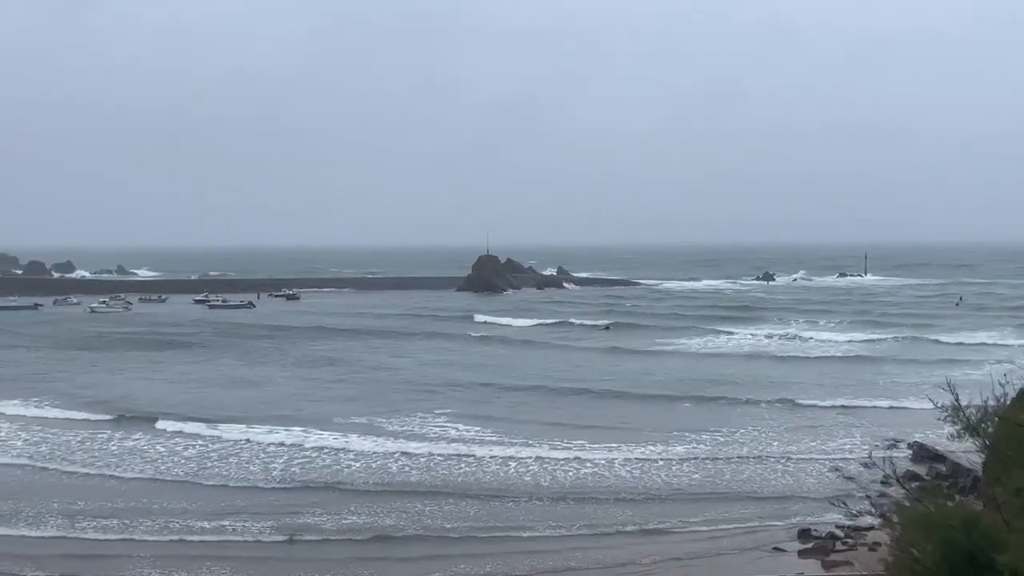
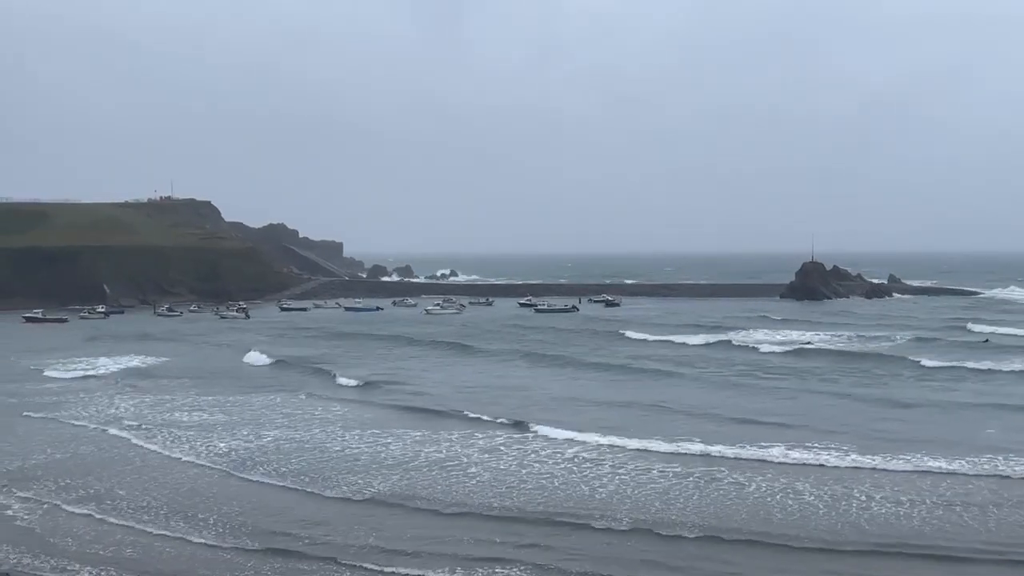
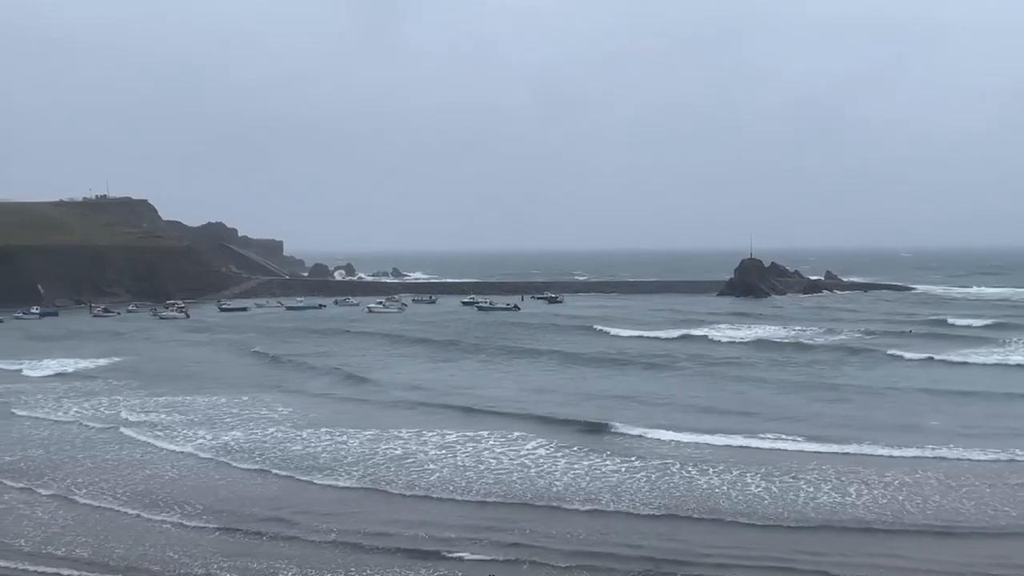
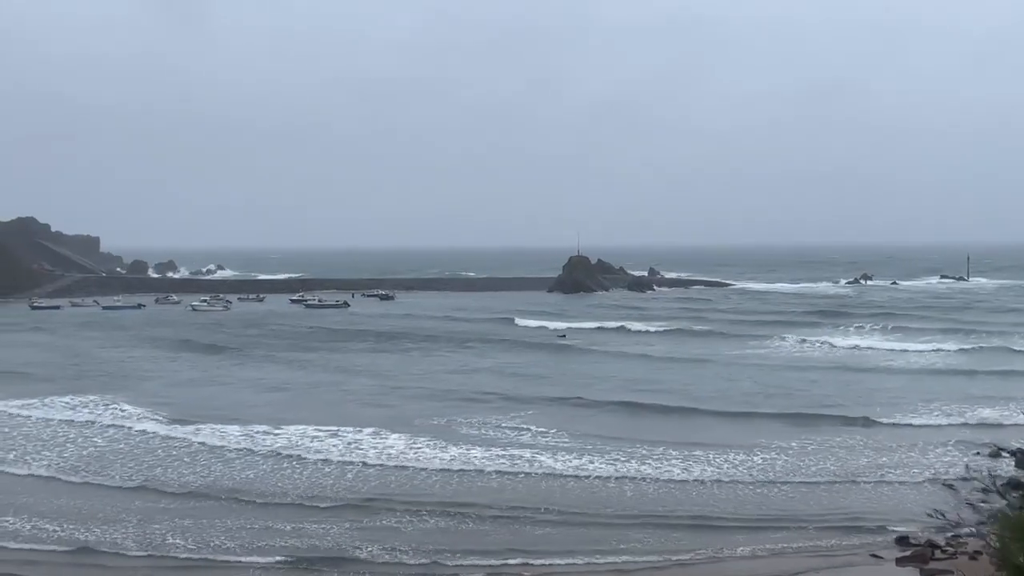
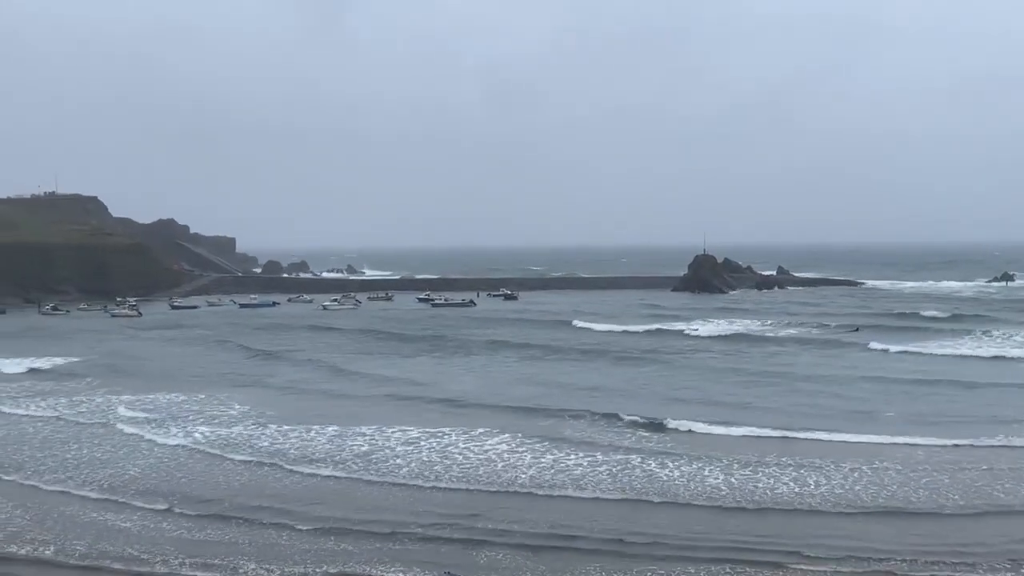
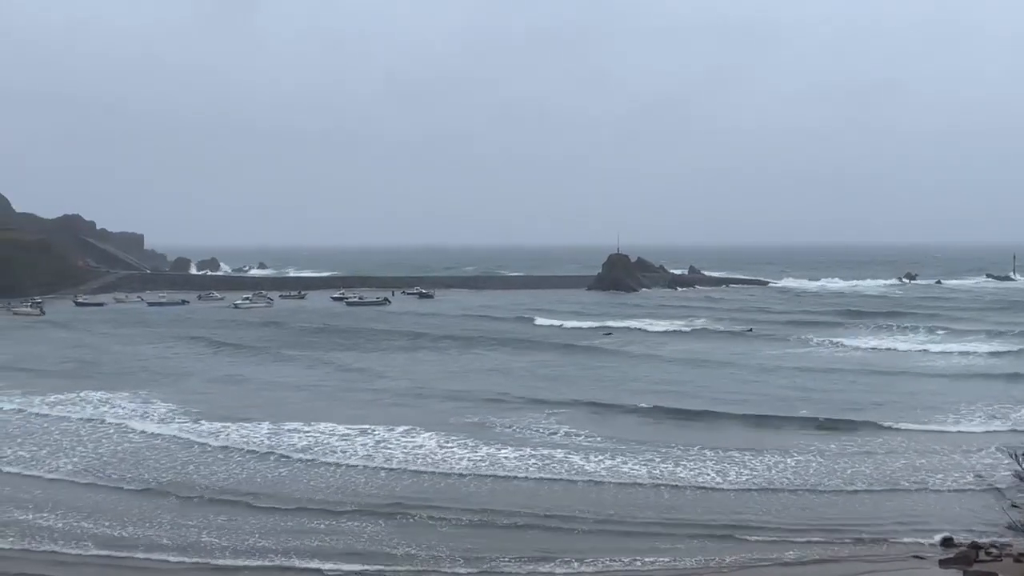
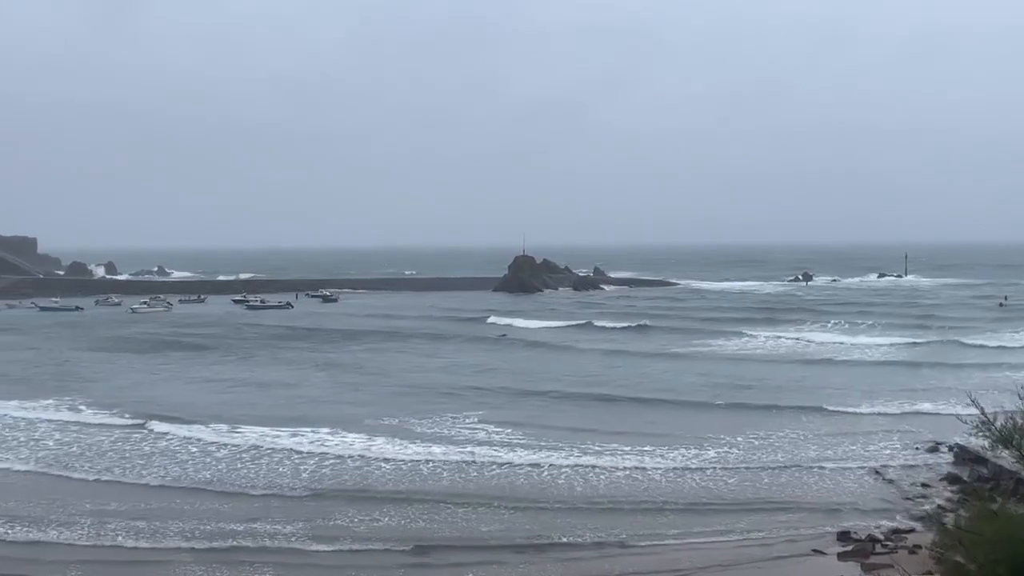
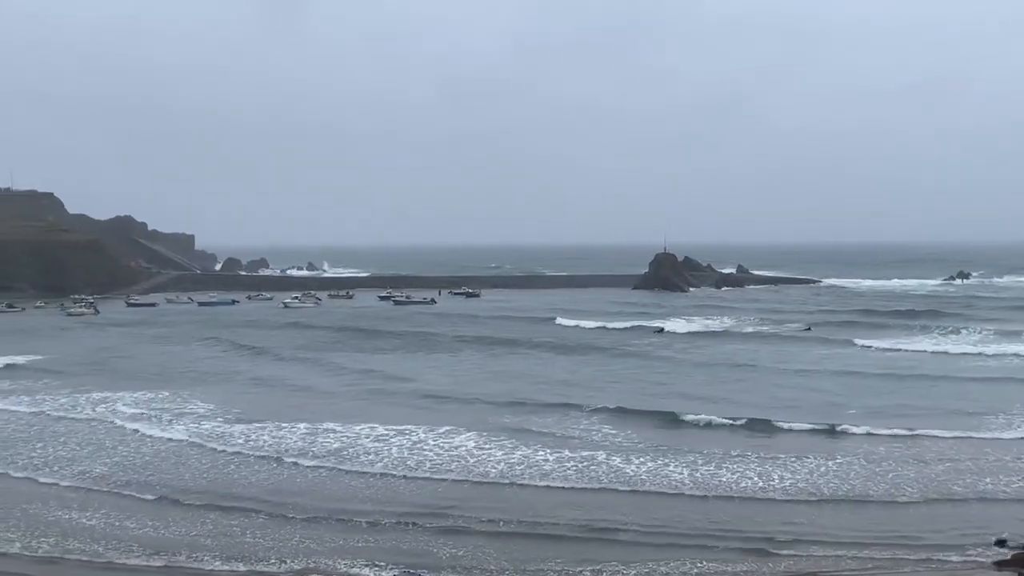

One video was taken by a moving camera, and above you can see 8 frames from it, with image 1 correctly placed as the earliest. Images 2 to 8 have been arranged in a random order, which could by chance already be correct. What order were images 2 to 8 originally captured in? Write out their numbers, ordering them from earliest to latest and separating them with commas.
7, 4, 6, 8, 5, 3, 2
